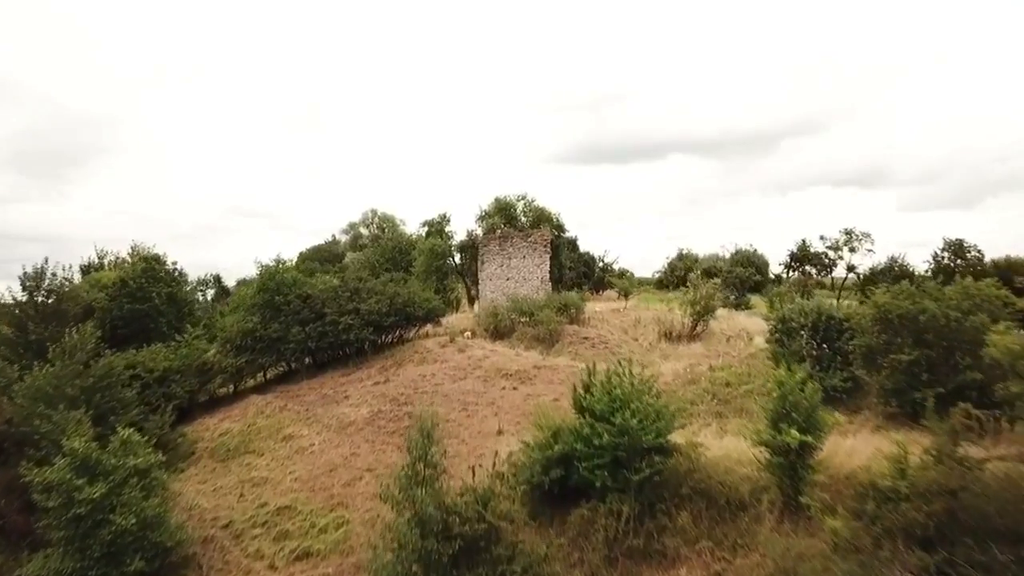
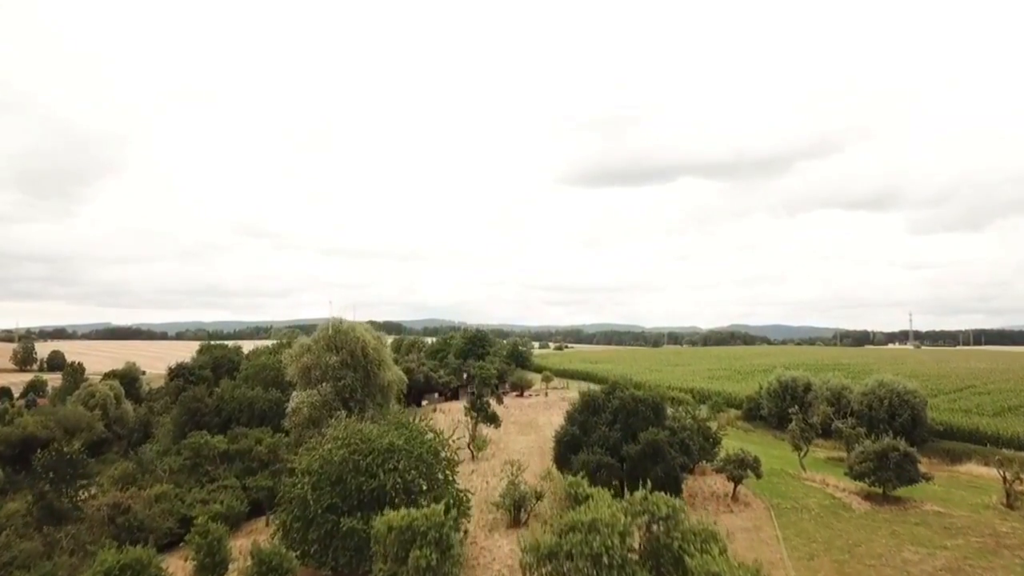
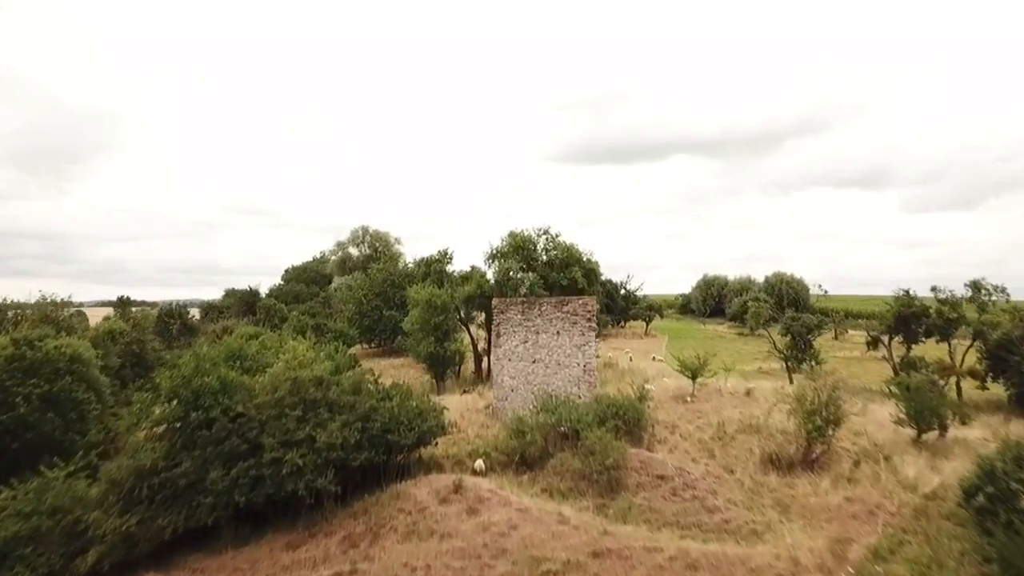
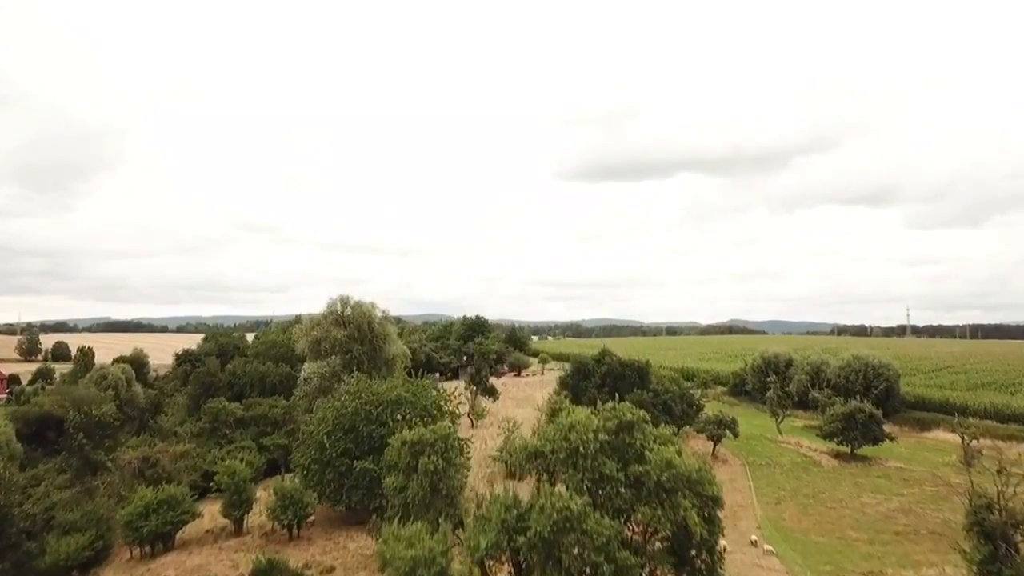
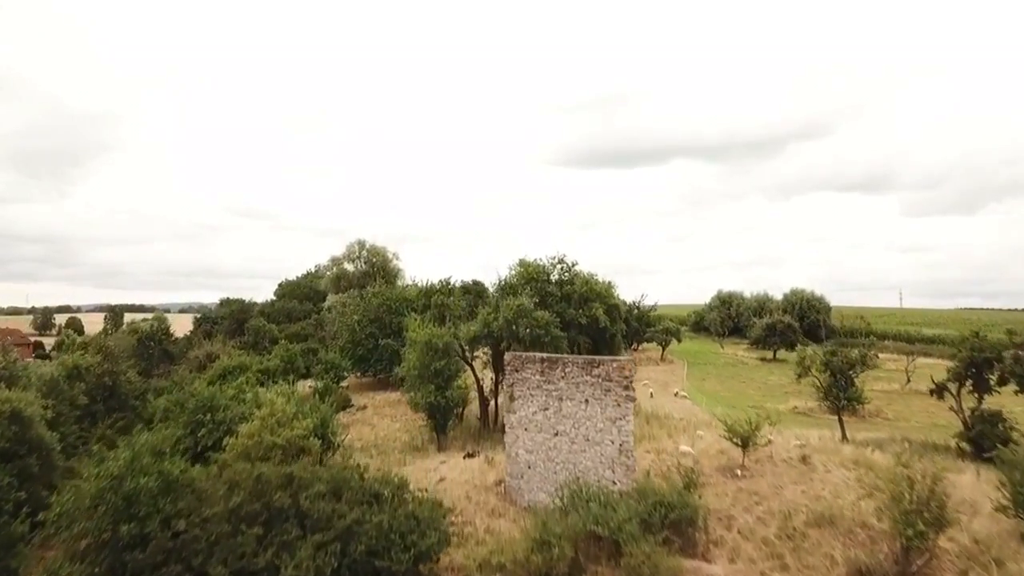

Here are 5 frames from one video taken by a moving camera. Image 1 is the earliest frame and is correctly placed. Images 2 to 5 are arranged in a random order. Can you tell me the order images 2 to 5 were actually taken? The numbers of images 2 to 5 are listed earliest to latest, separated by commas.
3, 5, 4, 2
